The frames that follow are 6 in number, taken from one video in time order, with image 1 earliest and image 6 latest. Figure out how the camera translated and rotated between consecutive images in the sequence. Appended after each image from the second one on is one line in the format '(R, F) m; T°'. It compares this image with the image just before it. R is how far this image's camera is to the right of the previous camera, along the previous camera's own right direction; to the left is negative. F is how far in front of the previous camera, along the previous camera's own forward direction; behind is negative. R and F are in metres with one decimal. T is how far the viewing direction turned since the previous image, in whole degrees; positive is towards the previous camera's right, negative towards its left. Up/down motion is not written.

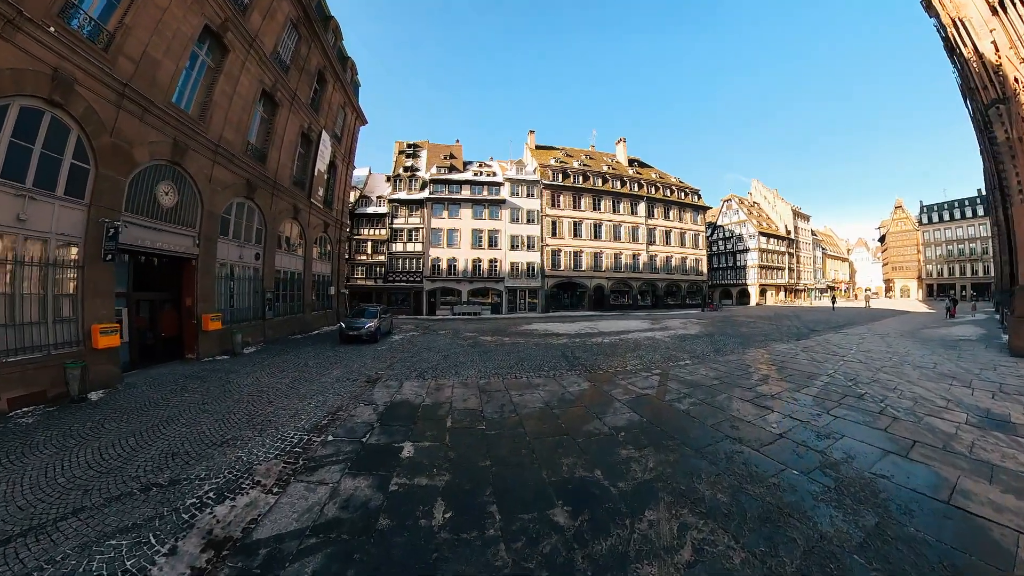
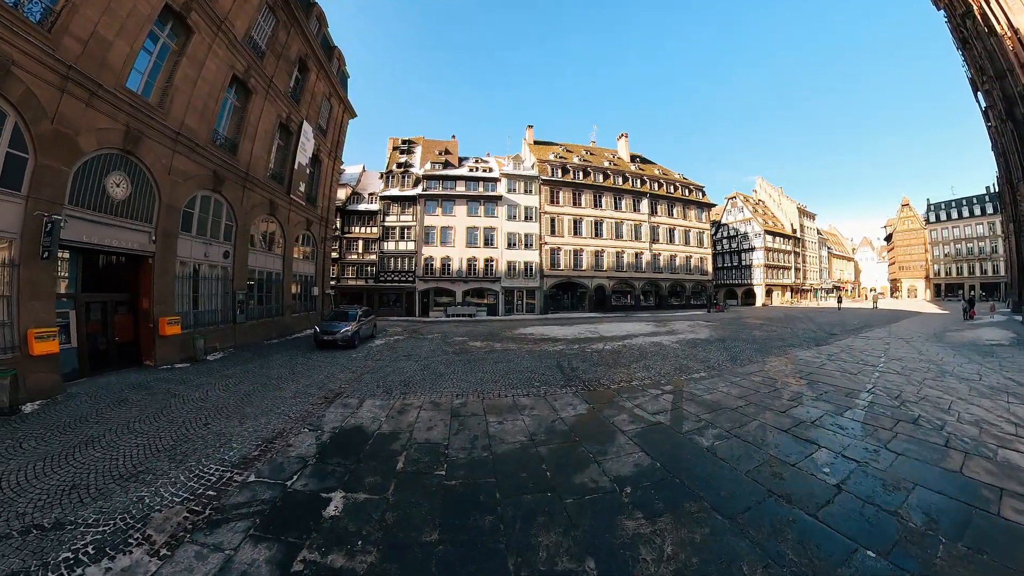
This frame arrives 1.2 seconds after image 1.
(+0.5, +1.1) m; 0°
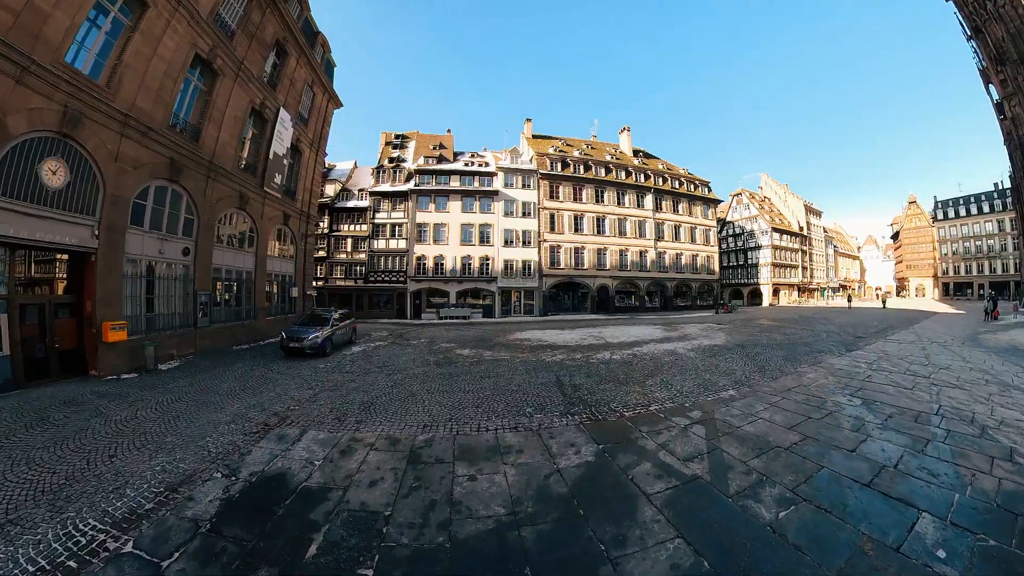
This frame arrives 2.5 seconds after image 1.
(+0.4, +1.3) m; 0°
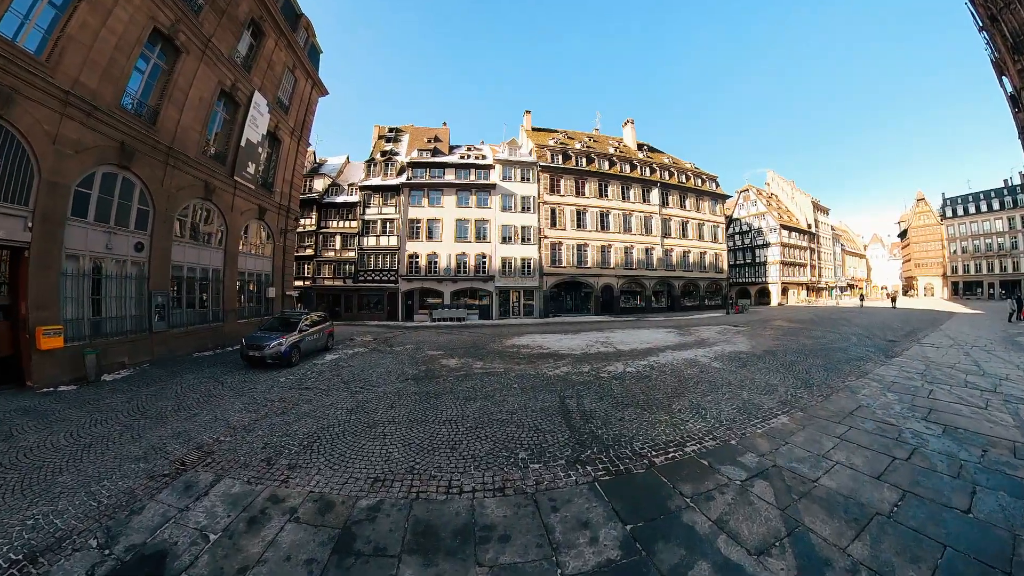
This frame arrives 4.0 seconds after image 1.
(+0.2, +1.3) m; 0°
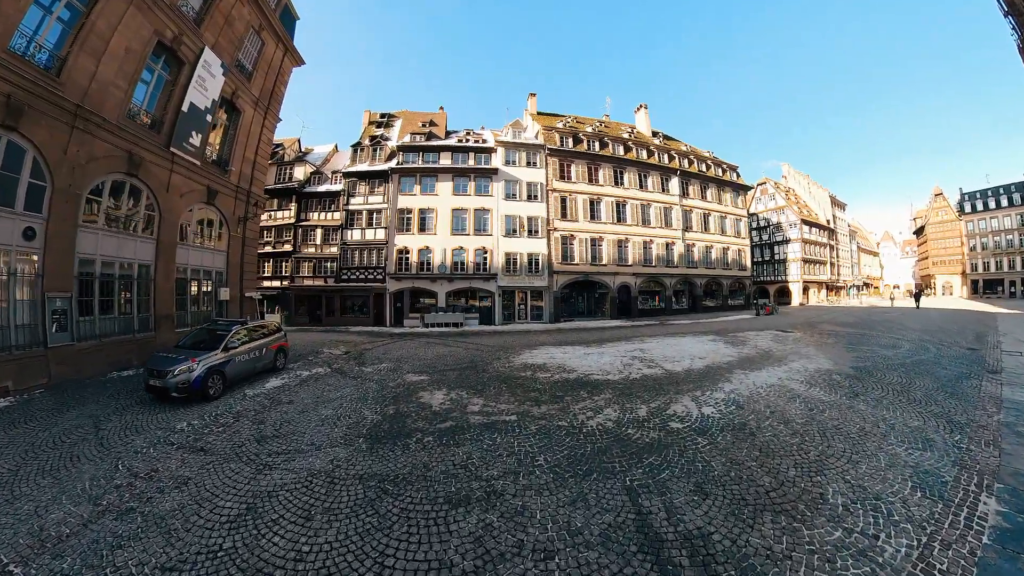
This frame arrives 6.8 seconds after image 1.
(-0.3, +2.4) m; 0°
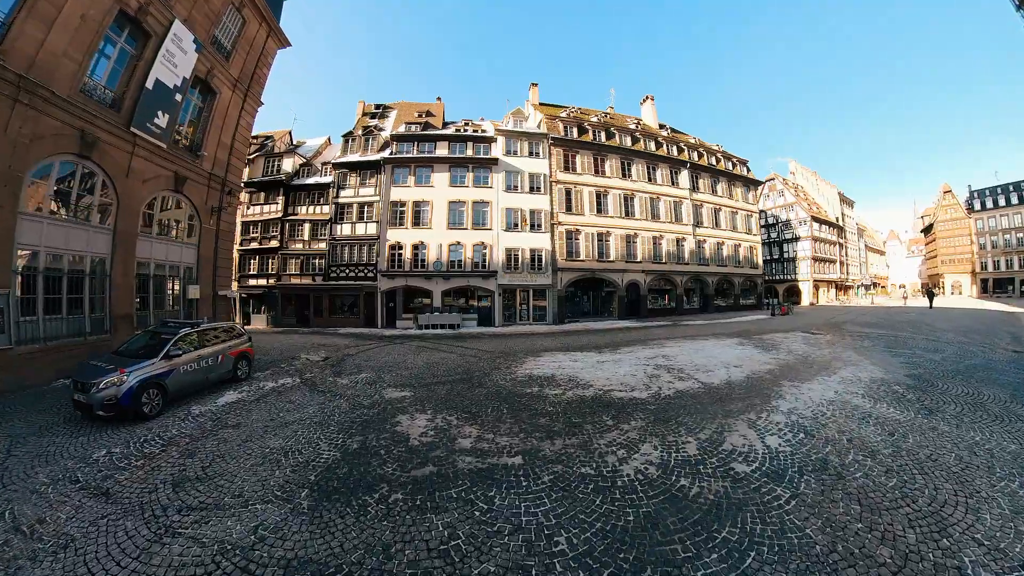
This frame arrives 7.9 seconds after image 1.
(0.0, +1.0) m; 0°
